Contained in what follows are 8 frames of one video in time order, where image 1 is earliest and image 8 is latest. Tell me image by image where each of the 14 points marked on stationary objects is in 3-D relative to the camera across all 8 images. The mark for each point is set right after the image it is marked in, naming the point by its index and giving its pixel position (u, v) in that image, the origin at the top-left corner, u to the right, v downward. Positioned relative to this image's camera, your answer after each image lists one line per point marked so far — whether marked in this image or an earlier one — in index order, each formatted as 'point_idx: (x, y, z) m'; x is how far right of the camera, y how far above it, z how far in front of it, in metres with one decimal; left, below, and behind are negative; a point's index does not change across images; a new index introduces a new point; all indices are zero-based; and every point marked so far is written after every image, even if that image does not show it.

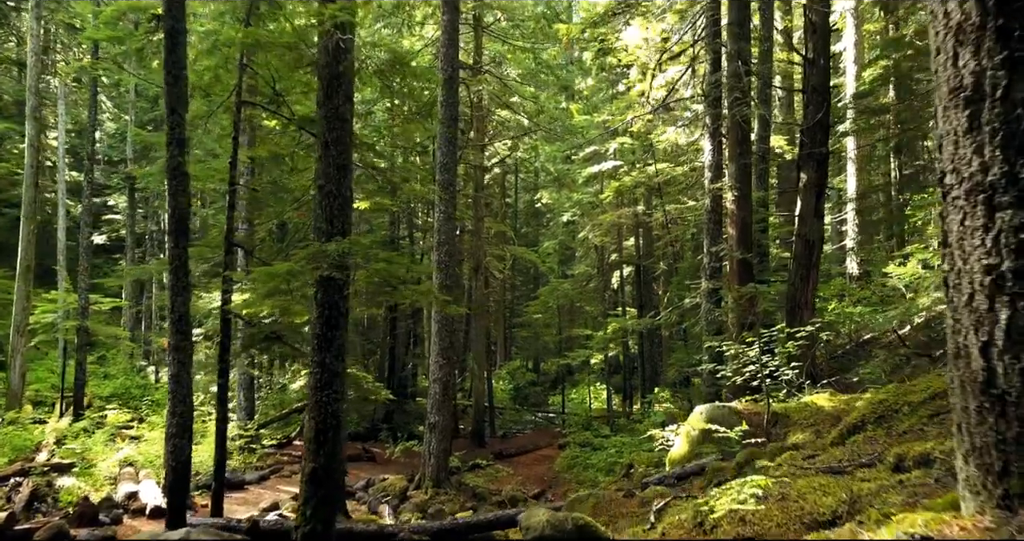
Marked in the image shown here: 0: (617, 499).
0: (+1.0, -2.1, +6.7) m
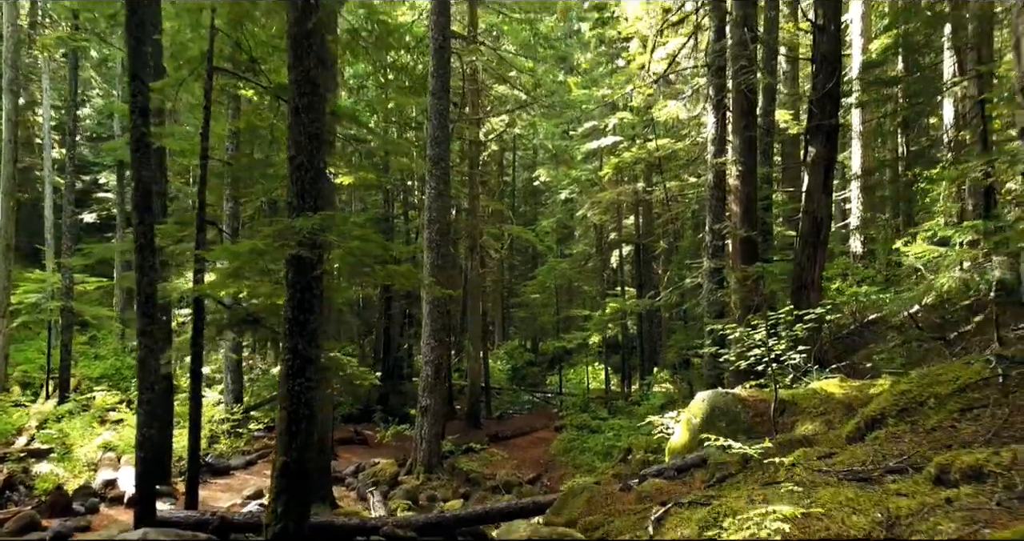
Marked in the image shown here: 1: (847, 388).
0: (+0.9, -1.9, +6.2) m
1: (+3.2, -1.1, +7.0) m
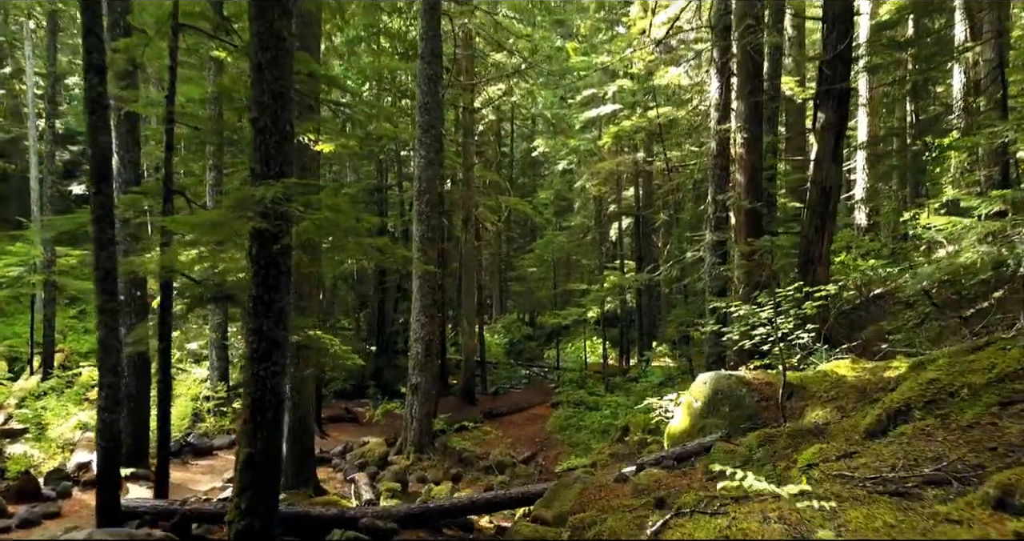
0: (+0.8, -1.7, +5.8) m
1: (+3.1, -0.9, +6.5) m
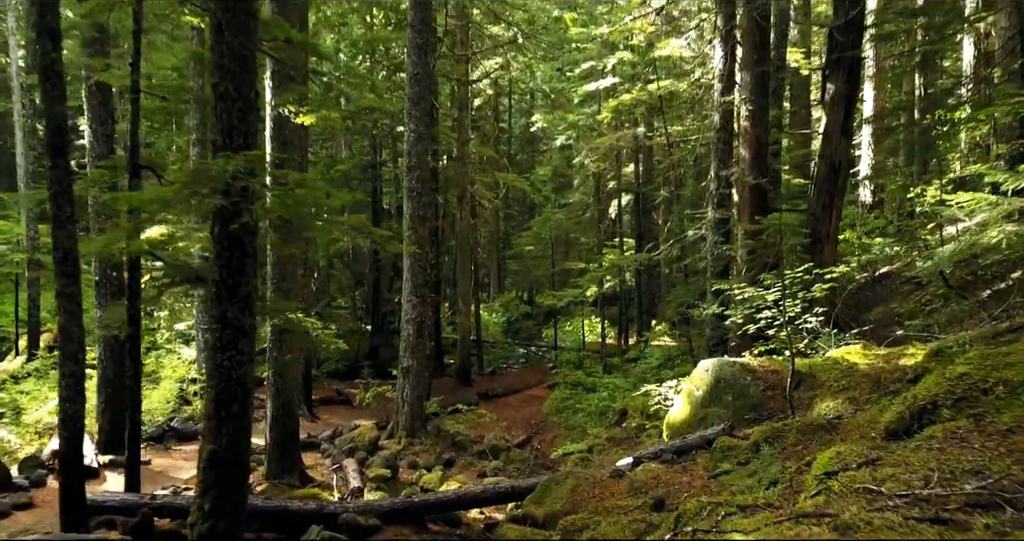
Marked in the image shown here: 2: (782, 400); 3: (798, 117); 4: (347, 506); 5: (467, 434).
0: (+0.7, -1.6, +5.4) m
1: (+3.0, -0.7, +6.1) m
2: (+2.2, -1.1, +6.0) m
3: (+6.2, +3.3, +15.7) m
4: (-1.4, -2.0, +6.2) m
5: (-0.8, -2.9, +12.8) m
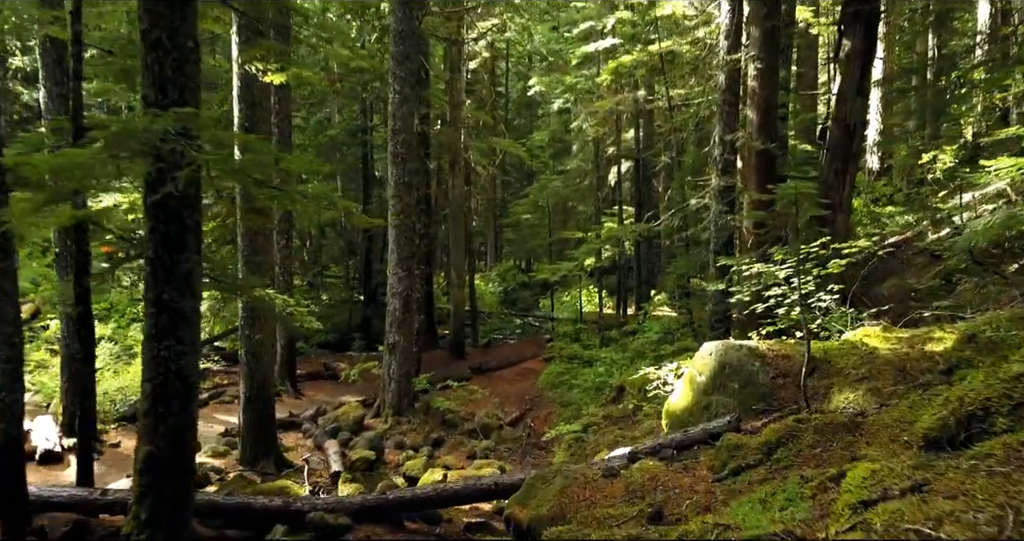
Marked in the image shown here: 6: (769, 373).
0: (+0.5, -1.4, +4.9) m
1: (+2.9, -0.5, +5.5) m
2: (+2.1, -0.9, +5.4) m
3: (+6.0, +3.9, +14.9) m
4: (-1.5, -1.8, +5.7) m
5: (-0.9, -2.4, +12.3) m
6: (+2.0, -0.8, +5.6) m
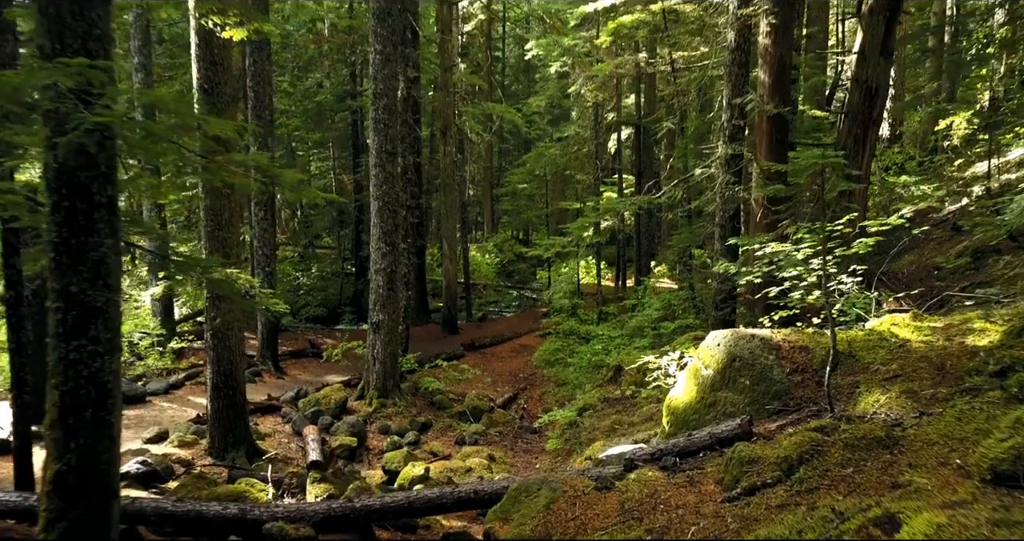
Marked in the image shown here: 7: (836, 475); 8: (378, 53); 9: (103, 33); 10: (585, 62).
0: (+0.4, -1.3, +4.2) m
1: (+2.8, -0.4, +4.9) m
2: (+2.0, -0.8, +4.8) m
3: (+5.9, +4.4, +14.0) m
4: (-1.6, -1.7, +5.1) m
5: (-1.0, -2.0, +11.7) m
6: (+1.9, -0.7, +4.9) m
7: (+1.5, -0.9, +3.4) m
8: (-1.8, +3.0, +10.1) m
9: (-2.0, +1.2, +3.6) m
10: (+1.9, +5.5, +19.3) m
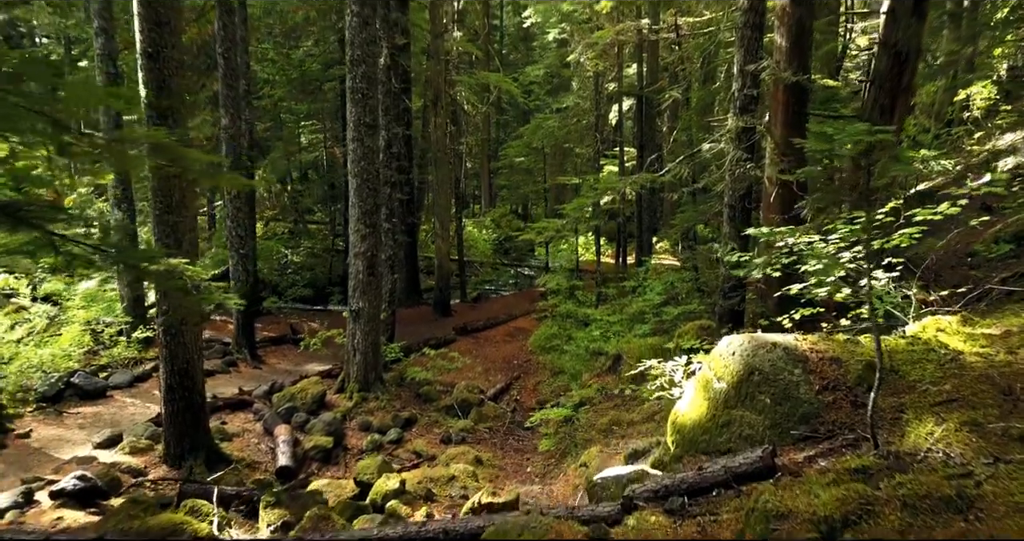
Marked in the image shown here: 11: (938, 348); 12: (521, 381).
0: (+0.3, -1.3, +3.5) m
1: (+2.7, -0.4, +4.1) m
2: (+1.8, -0.7, +4.0) m
3: (+5.8, +4.8, +13.1) m
4: (-1.8, -1.7, +4.4) m
5: (-1.2, -1.7, +11.0) m
6: (+1.7, -0.7, +4.1) m
7: (+1.4, -1.0, +2.7) m
8: (-2.0, +3.2, +9.2) m
9: (-2.1, +1.1, +2.8) m
10: (+1.8, +6.1, +18.3) m
11: (+2.4, -0.4, +4.1) m
12: (+0.1, -1.8, +11.6) m
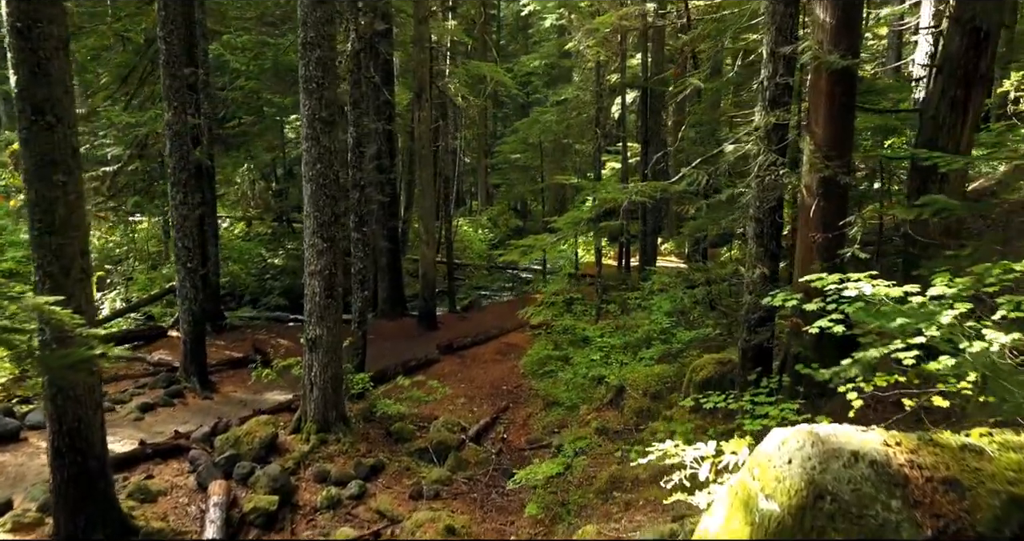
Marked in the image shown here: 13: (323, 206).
0: (+0.1, -1.6, +2.1) m
1: (+2.5, -0.7, +2.6) m
2: (+1.6, -1.0, +2.6) m
3: (+5.6, +4.6, +11.6) m
4: (-2.0, -2.0, +2.9) m
5: (-1.3, -1.9, +9.6) m
6: (+1.5, -0.9, +2.7) m
7: (+1.2, -1.3, +1.2) m
8: (-2.1, +3.0, +7.7) m
9: (-2.3, +0.8, +1.3) m
10: (+1.7, +5.9, +16.8) m
11: (+2.2, -0.7, +2.7) m
12: (0.0, -2.0, +10.2) m
13: (-2.1, +0.7, +8.2) m
